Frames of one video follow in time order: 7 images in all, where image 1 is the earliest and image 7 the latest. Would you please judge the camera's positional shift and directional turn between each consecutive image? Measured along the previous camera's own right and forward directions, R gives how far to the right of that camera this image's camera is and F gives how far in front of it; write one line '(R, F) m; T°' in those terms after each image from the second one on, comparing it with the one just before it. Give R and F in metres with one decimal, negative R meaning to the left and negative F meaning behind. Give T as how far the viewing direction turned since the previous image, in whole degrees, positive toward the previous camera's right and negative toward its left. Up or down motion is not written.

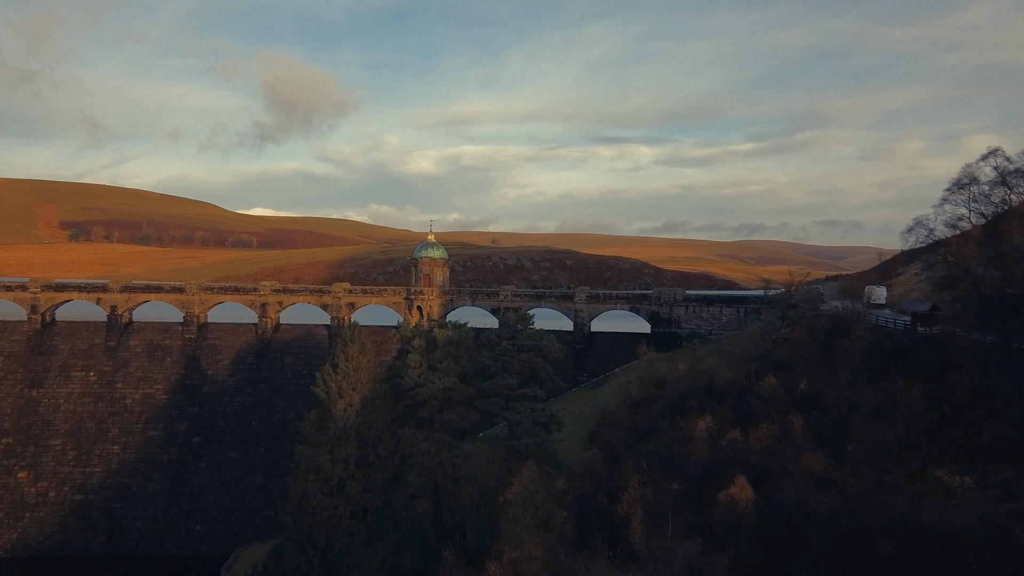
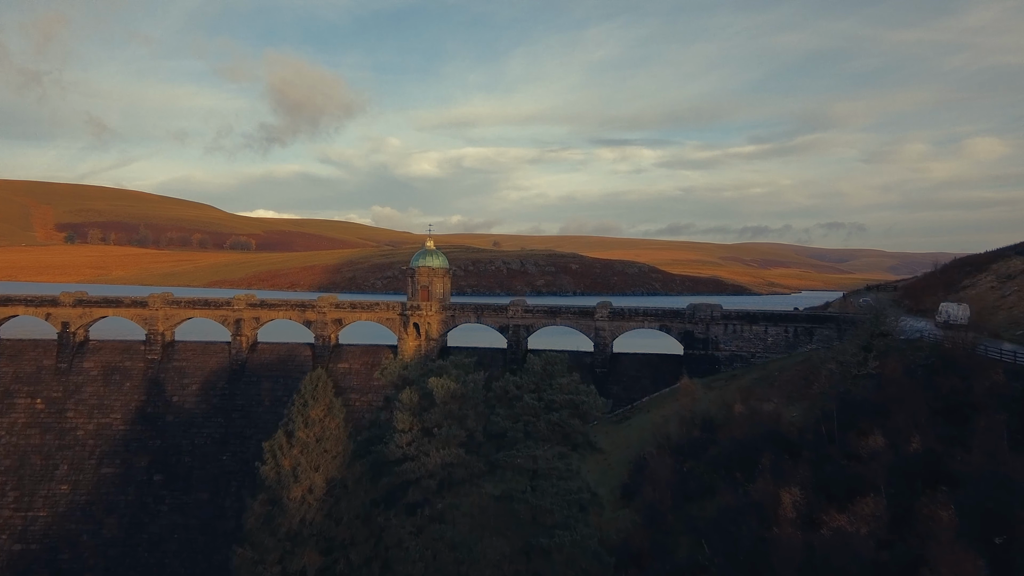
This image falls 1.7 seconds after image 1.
(-0.7, +6.6) m; 0°
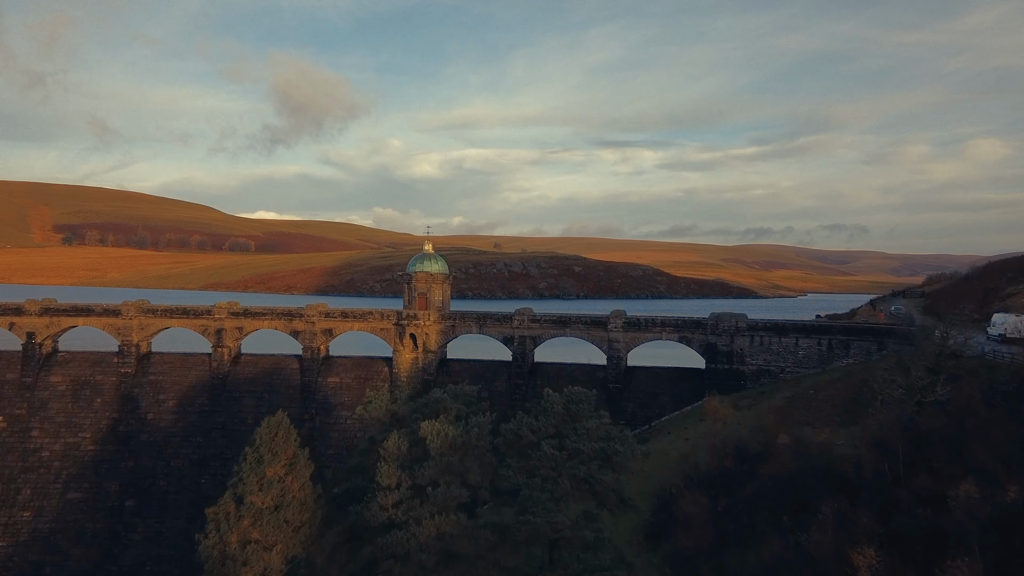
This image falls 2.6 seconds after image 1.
(-0.3, +3.7) m; 0°
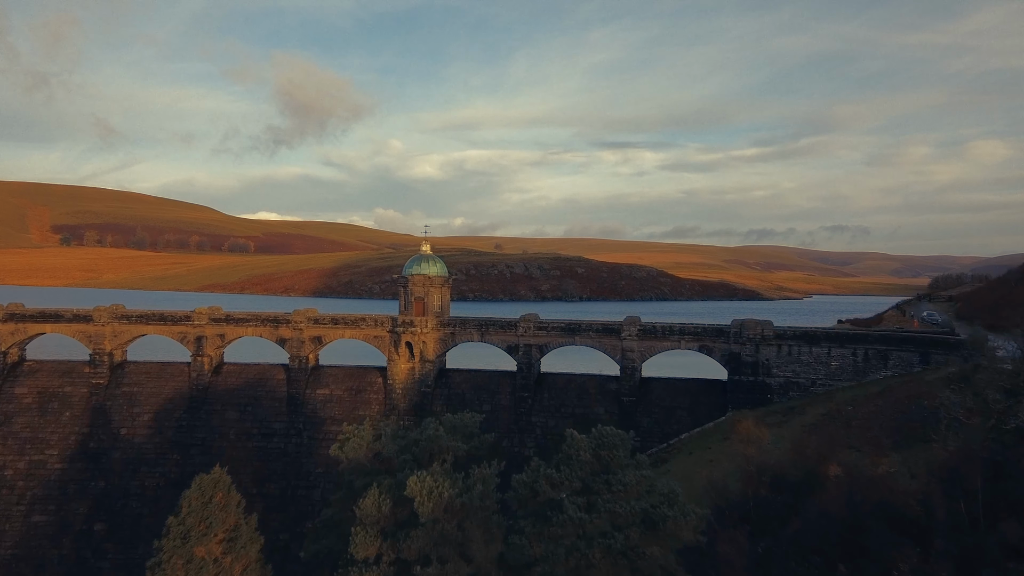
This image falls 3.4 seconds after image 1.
(-0.2, +3.2) m; 0°
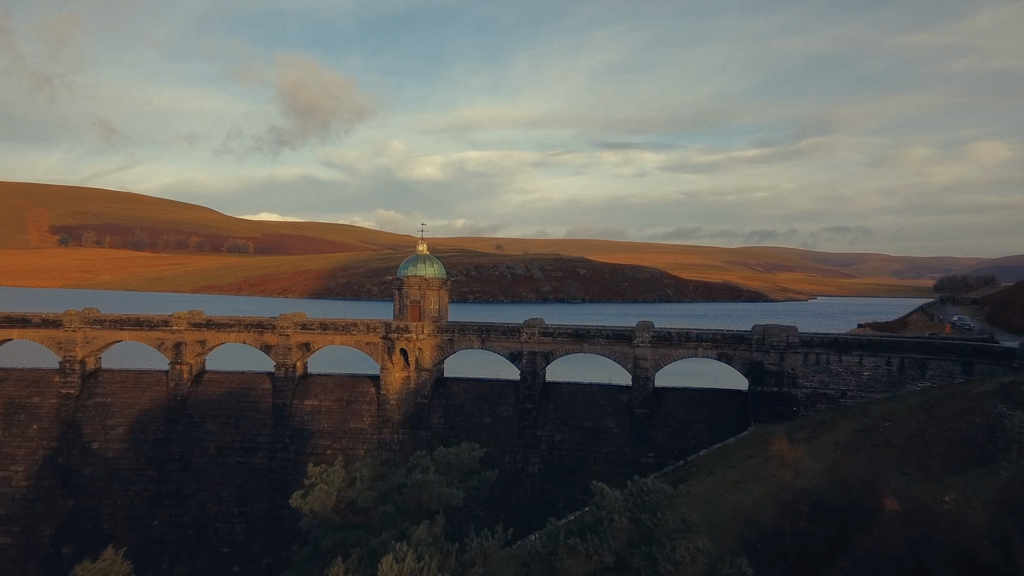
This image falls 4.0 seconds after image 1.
(-0.1, +2.8) m; 0°
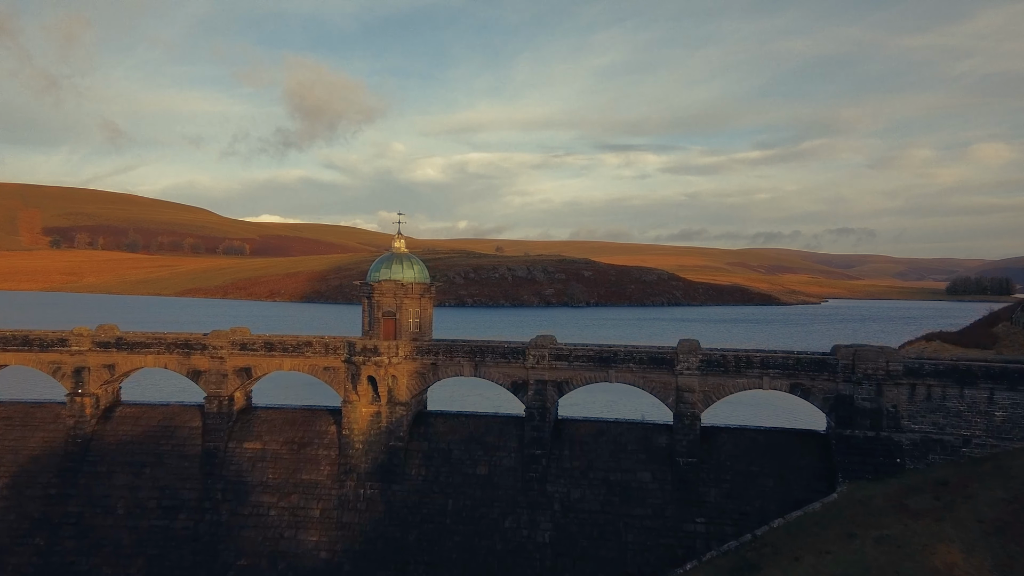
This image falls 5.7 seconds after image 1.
(0.0, +8.3) m; 0°
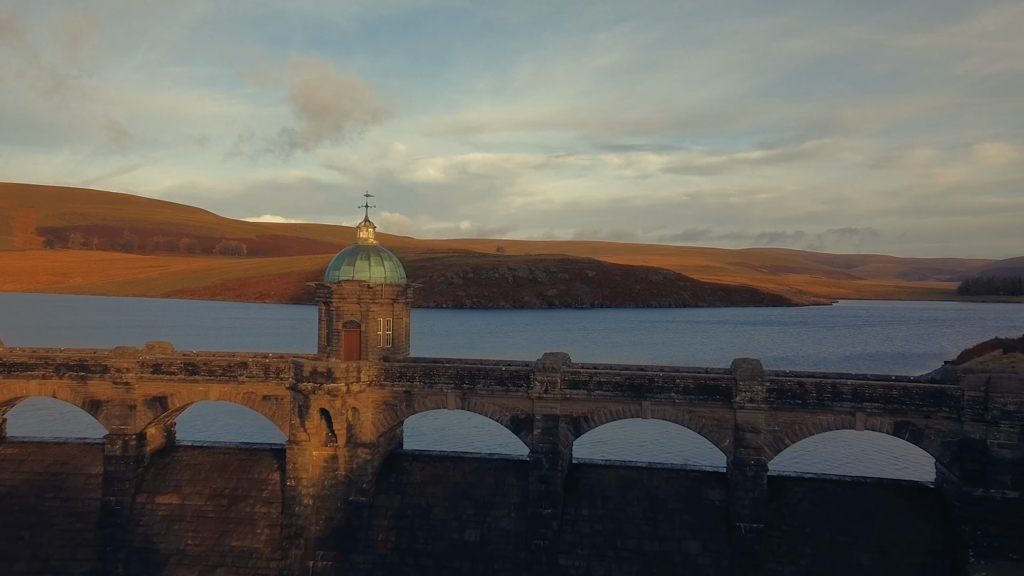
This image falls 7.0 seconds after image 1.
(+0.1, +6.7) m; 0°
